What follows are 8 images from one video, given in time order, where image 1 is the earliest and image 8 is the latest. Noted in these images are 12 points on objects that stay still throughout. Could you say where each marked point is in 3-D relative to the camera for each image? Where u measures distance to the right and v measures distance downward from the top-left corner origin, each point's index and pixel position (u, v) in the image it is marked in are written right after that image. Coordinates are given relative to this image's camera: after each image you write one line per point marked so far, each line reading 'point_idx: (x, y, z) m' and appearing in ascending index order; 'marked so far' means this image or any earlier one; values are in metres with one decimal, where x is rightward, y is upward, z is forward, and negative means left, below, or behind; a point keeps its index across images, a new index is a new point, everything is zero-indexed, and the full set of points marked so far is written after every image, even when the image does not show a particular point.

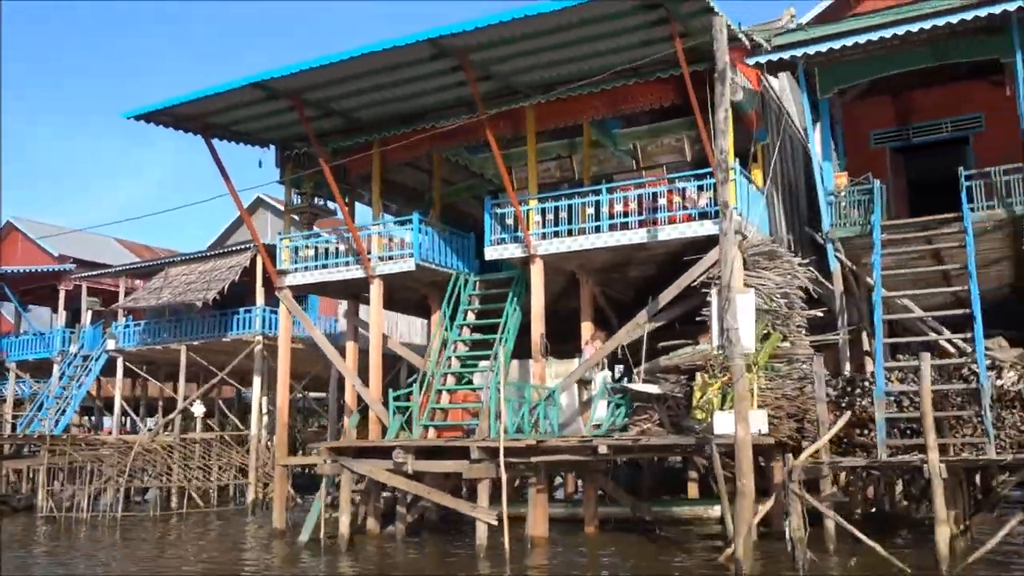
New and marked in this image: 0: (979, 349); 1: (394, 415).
0: (+5.3, -0.7, +11.1) m
1: (-1.6, -1.7, +13.6) m
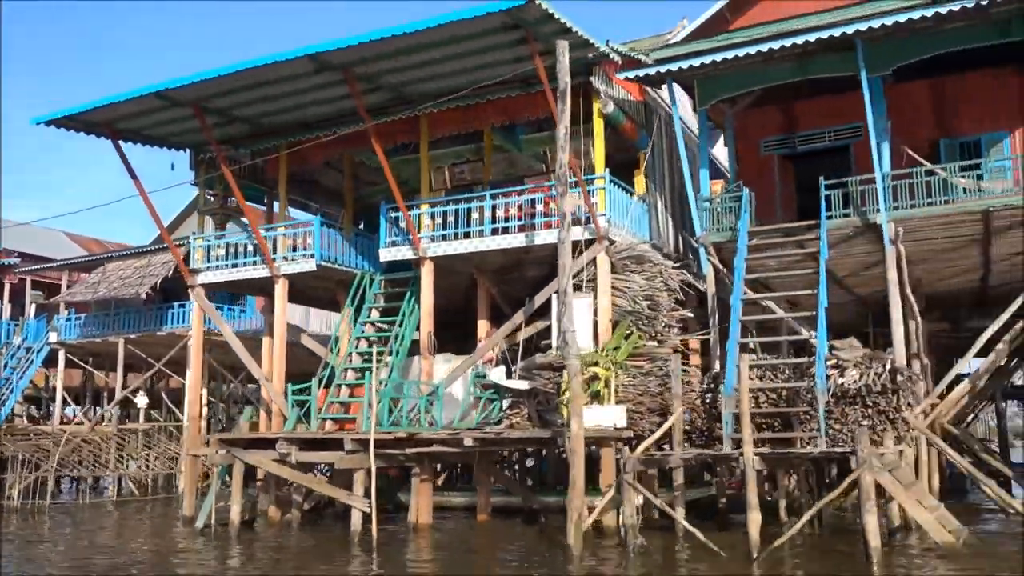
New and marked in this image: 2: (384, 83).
0: (+3.8, -0.7, +11.8) m
1: (-3.2, -1.7, +14.2) m
2: (-1.7, +2.7, +13.0) m
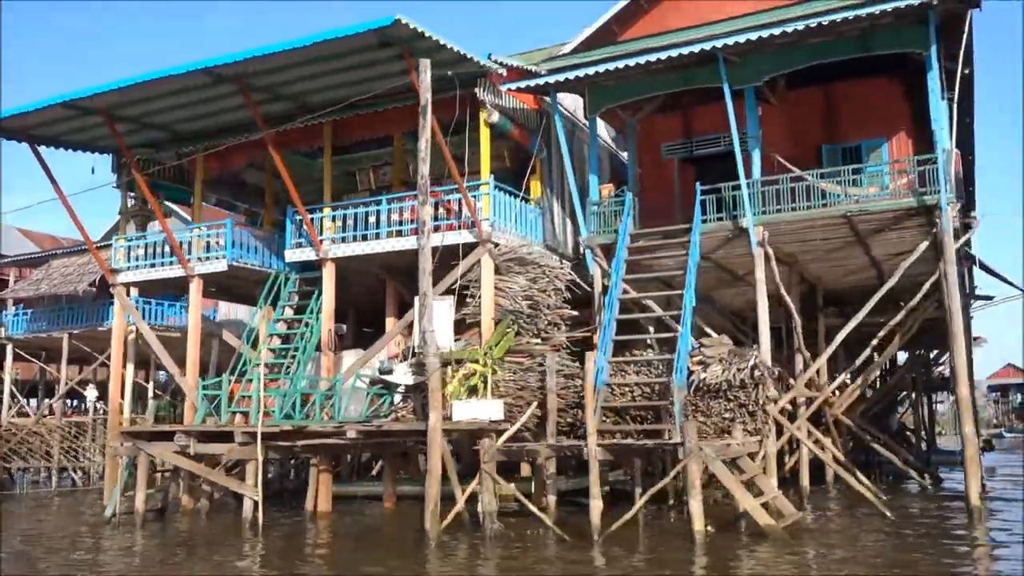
0: (+2.2, -0.7, +12.6) m
1: (-4.7, -1.7, +14.9) m
2: (-3.2, +2.7, +13.6) m
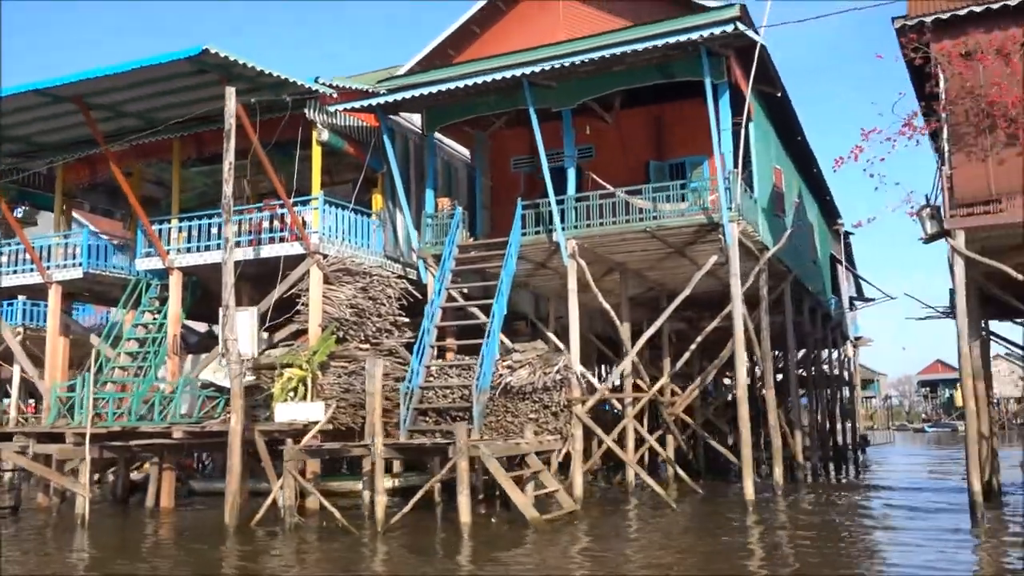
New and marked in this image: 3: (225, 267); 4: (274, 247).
0: (-0.3, -0.9, +13.6) m
1: (-7.3, -1.8, +15.6) m
2: (-5.8, +2.6, +14.4) m
3: (-3.4, +0.3, +11.7) m
4: (-3.5, +0.6, +14.5) m
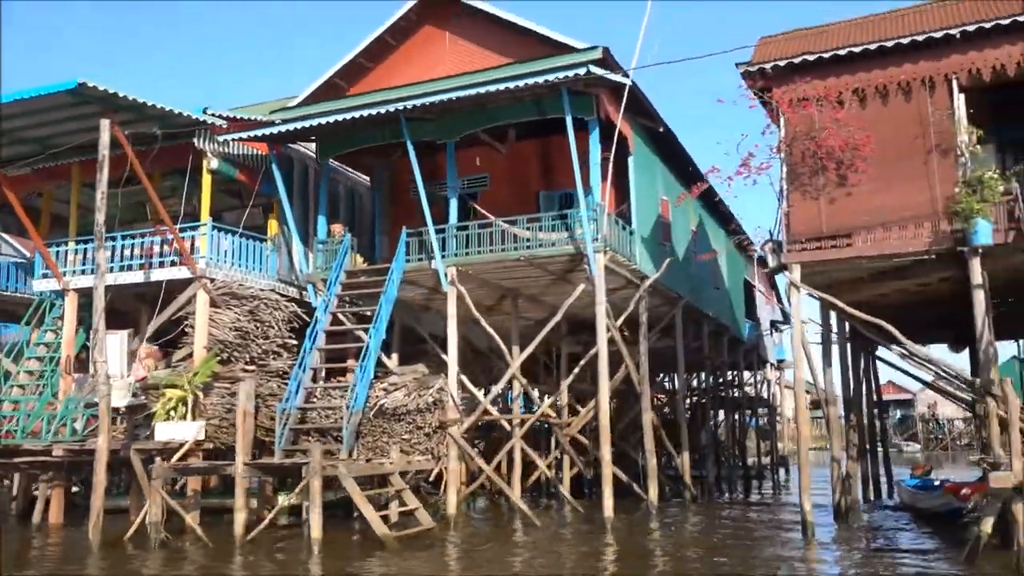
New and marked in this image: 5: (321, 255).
0: (-2.1, -1.2, +14.1) m
1: (-9.2, -2.1, +16.0) m
2: (-7.5, +2.3, +14.8) m
3: (-5.1, 0.0, +12.1) m
4: (-5.3, +0.3, +15.0) m
5: (-3.2, +0.5, +16.2) m
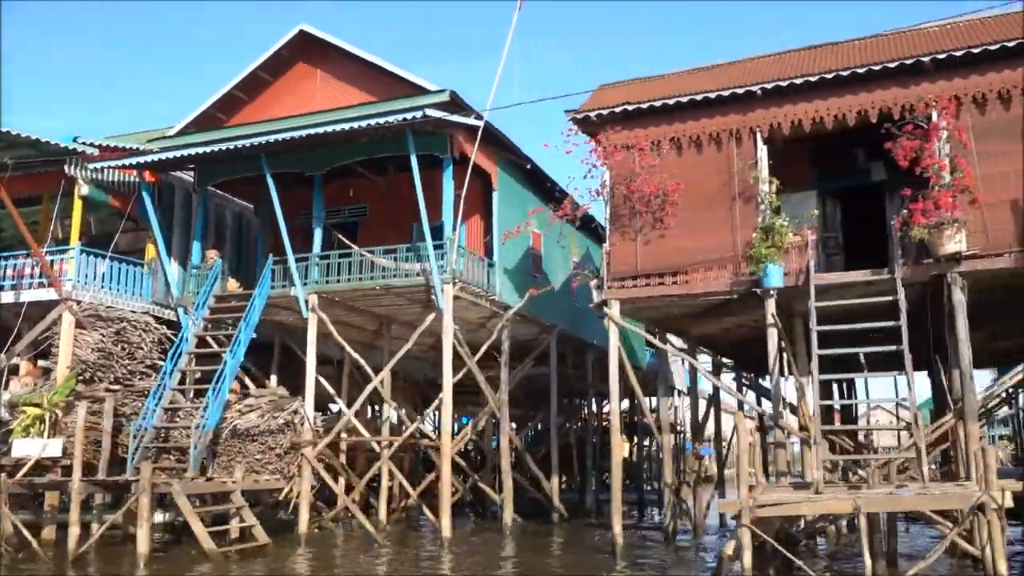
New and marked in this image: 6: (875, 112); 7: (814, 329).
0: (-4.3, -1.6, +14.7) m
1: (-11.5, -2.4, +16.3) m
2: (-9.8, +2.0, +15.3) m
3: (-7.3, -0.3, +12.6) m
4: (-7.6, -0.1, +15.5) m
5: (-5.5, +0.1, +16.8) m
6: (+4.4, +2.2, +11.9) m
7: (+3.6, -0.5, +11.5) m
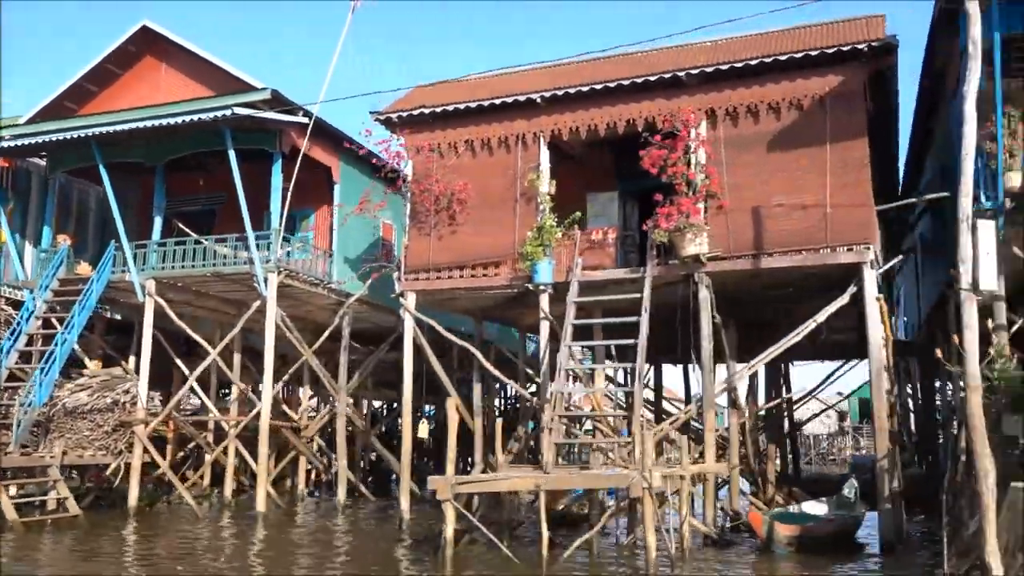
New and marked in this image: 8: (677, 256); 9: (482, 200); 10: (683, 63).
0: (-7.2, -1.3, +15.4) m
1: (-14.5, -2.0, +16.9) m
2: (-12.6, +2.4, +15.8) m
3: (-10.1, 0.0, +13.3) m
4: (-10.5, +0.3, +16.1) m
5: (-8.4, +0.4, +17.4) m
6: (+1.7, +2.2, +12.8) m
7: (+0.8, -0.4, +12.4) m
8: (+2.1, +0.4, +12.2) m
9: (-0.4, +1.2, +13.7) m
10: (+2.3, +3.0, +12.9) m
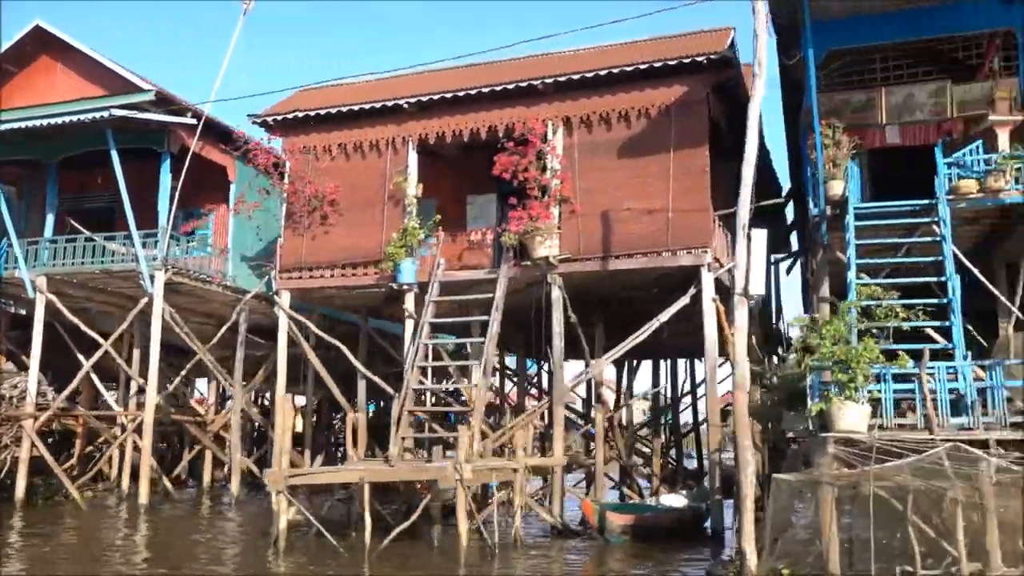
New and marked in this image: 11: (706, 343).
0: (-9.2, -1.3, +15.7) m
1: (-16.5, -1.9, +16.9) m
2: (-14.5, +2.5, +15.9) m
3: (-12.0, 0.0, +13.4) m
4: (-12.4, +0.3, +16.3) m
5: (-10.4, +0.5, +17.6) m
6: (-0.2, +2.2, +13.3) m
7: (-1.1, -0.4, +12.9) m
8: (+0.2, +0.4, +12.7) m
9: (-2.3, +1.2, +14.1) m
10: (+0.4, +3.0, +13.4) m
11: (+2.4, -0.7, +12.1) m
